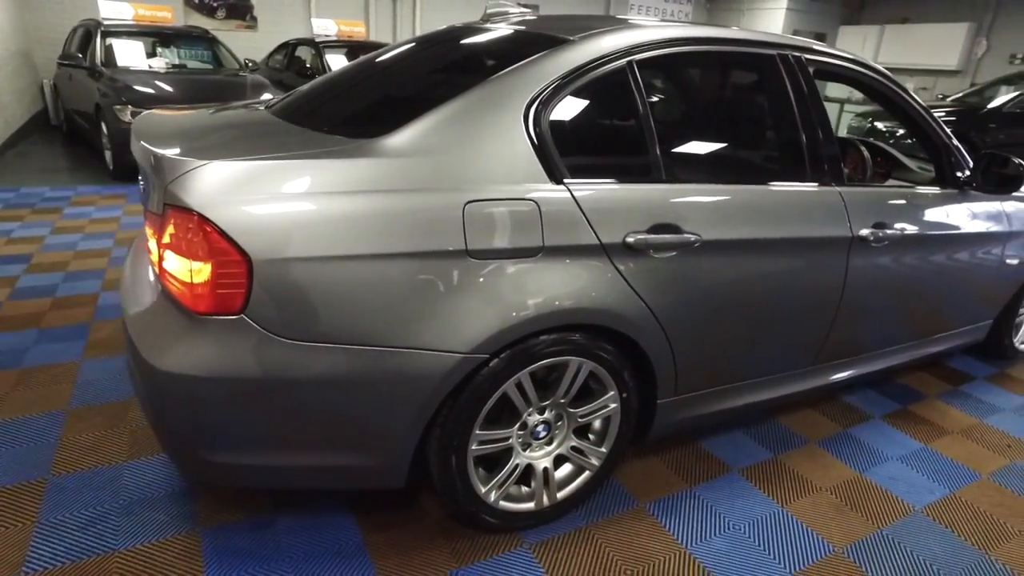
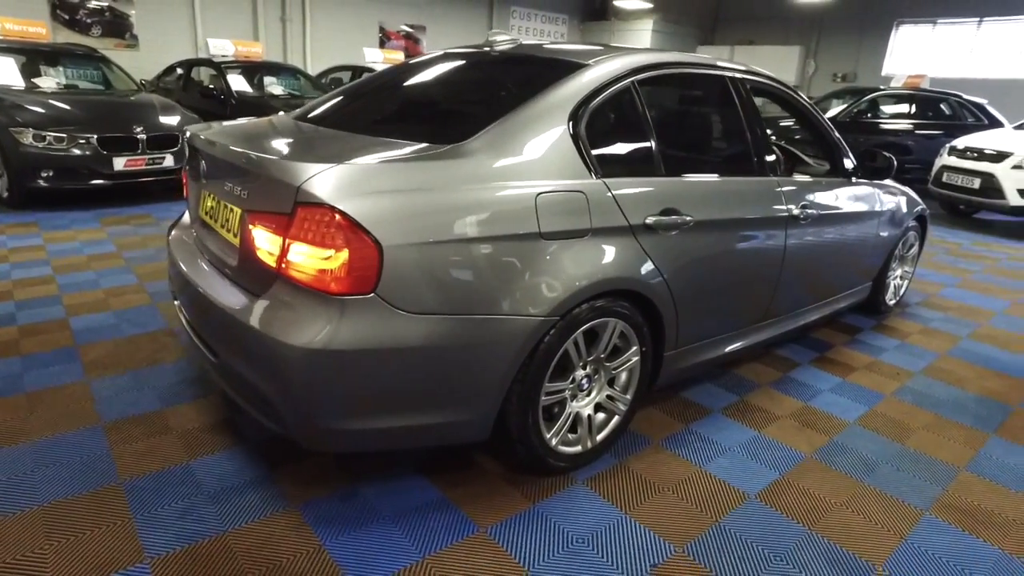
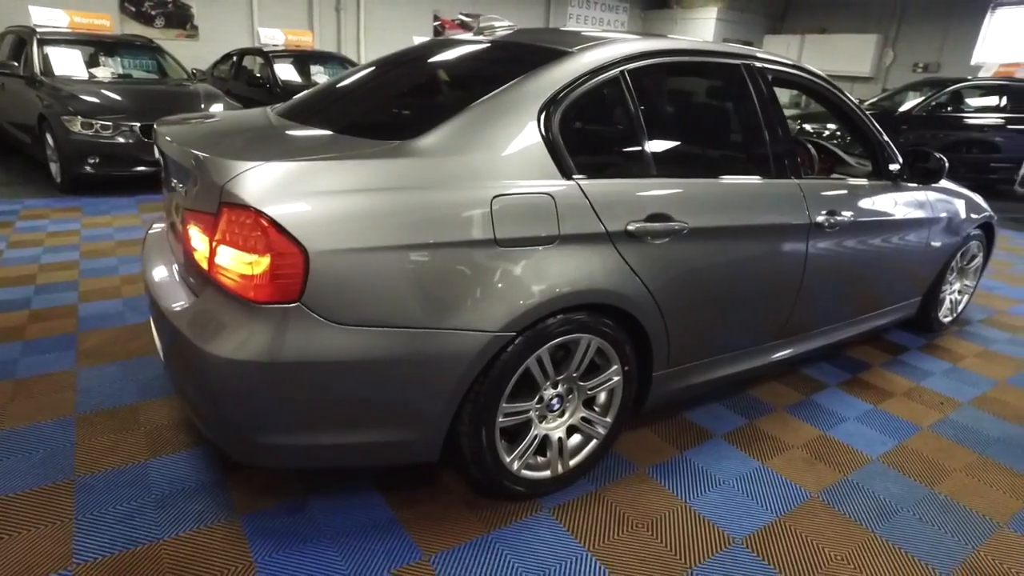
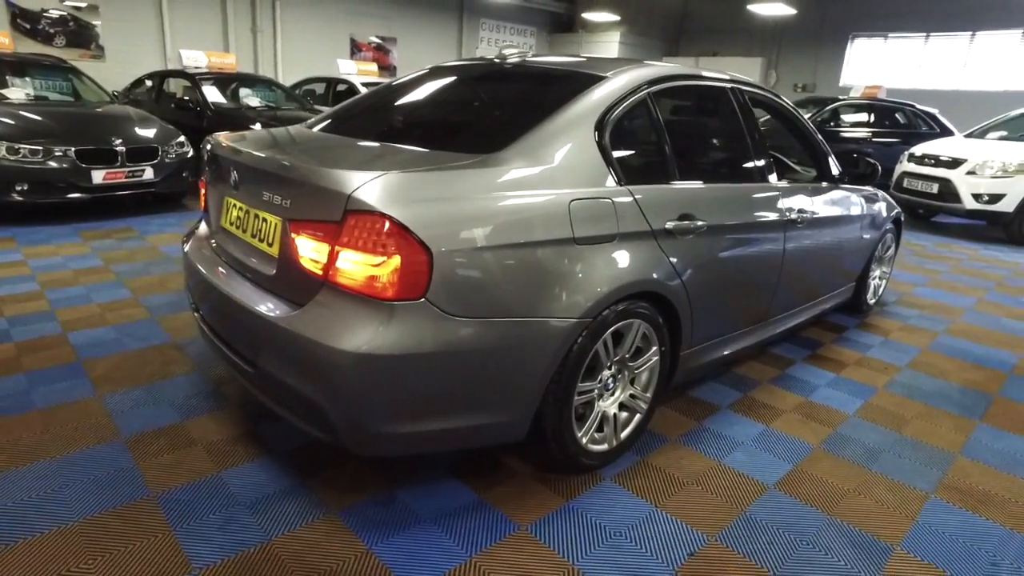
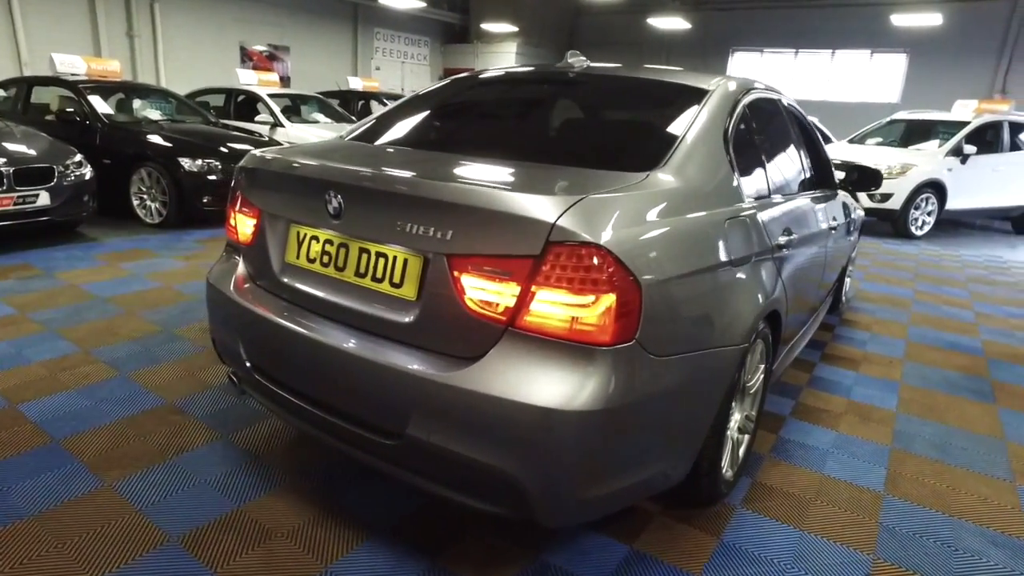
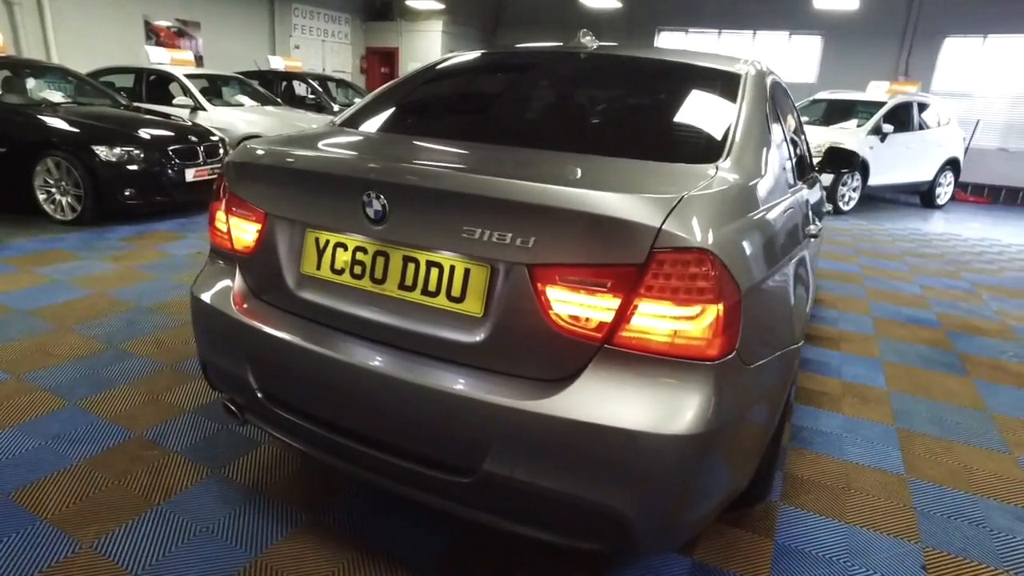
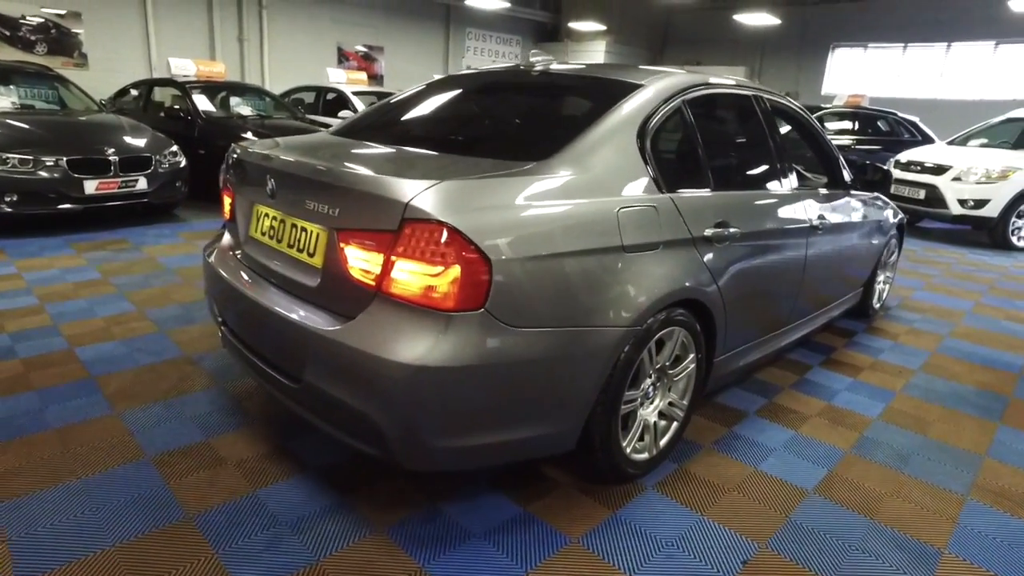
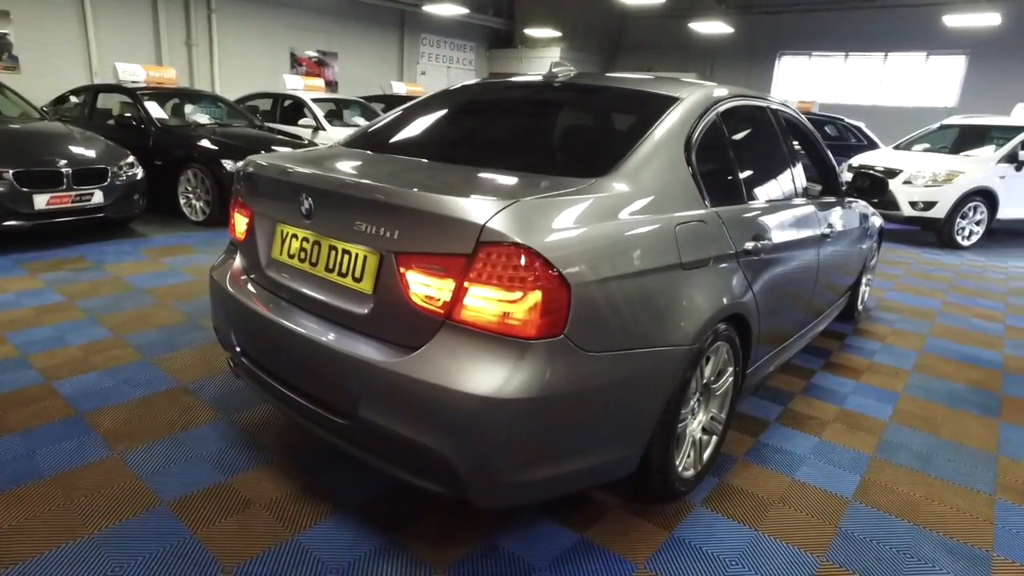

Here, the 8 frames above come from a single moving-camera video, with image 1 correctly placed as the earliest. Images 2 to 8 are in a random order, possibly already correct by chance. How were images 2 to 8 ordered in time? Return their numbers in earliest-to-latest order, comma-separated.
3, 2, 4, 7, 8, 5, 6
